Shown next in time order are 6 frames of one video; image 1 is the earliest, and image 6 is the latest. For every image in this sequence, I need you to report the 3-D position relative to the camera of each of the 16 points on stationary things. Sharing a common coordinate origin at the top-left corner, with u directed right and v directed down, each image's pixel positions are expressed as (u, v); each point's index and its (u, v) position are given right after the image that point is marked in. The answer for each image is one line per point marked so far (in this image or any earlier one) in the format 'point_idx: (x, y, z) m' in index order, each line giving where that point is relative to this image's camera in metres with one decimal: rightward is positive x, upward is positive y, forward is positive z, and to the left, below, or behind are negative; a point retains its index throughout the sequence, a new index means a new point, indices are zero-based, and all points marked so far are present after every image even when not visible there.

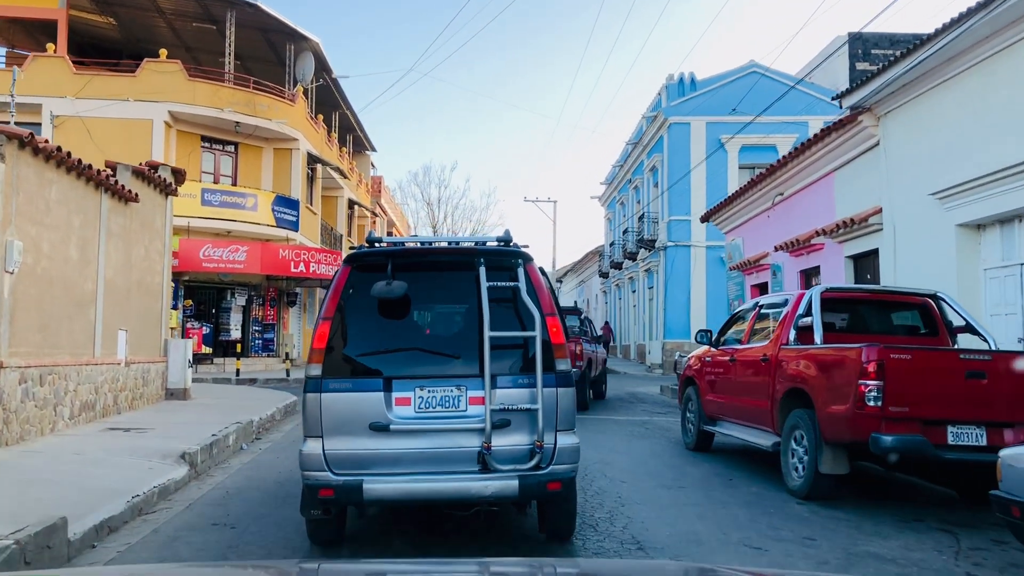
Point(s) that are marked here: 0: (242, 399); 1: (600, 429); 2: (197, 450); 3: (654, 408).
0: (-4.1, -1.7, +14.2) m
1: (+1.1, -1.9, +12.6) m
2: (-2.9, -1.5, +8.6) m
3: (+2.4, -2.0, +15.8) m
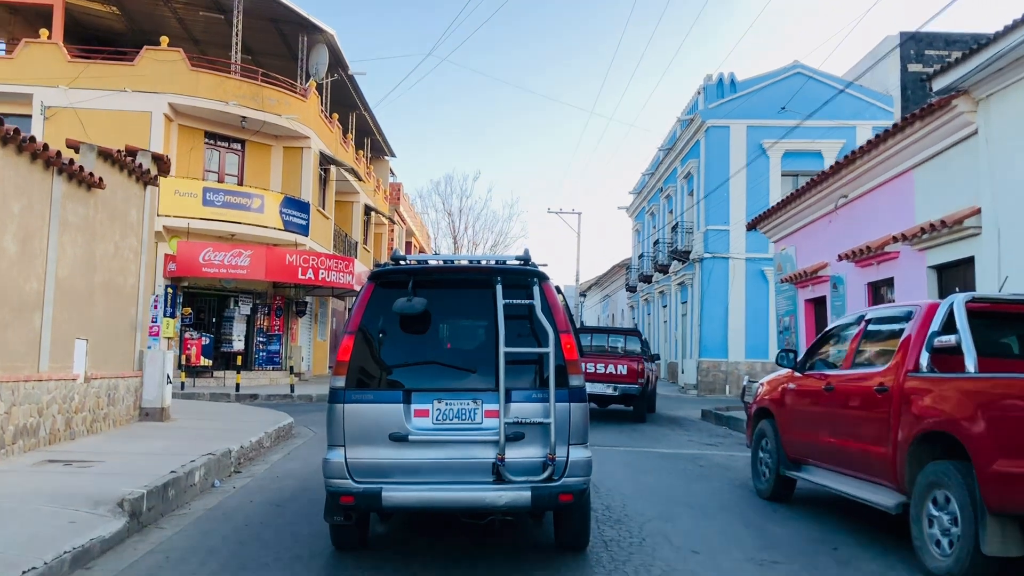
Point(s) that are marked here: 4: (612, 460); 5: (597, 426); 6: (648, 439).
0: (-3.7, -1.7, +12.4) m
1: (+1.4, -2.0, +10.6) m
2: (-2.7, -1.5, +6.8) m
3: (+2.8, -2.2, +13.8) m
4: (+1.1, -2.0, +11.0) m
5: (+1.4, -2.3, +15.7) m
6: (+1.9, -2.1, +13.4) m
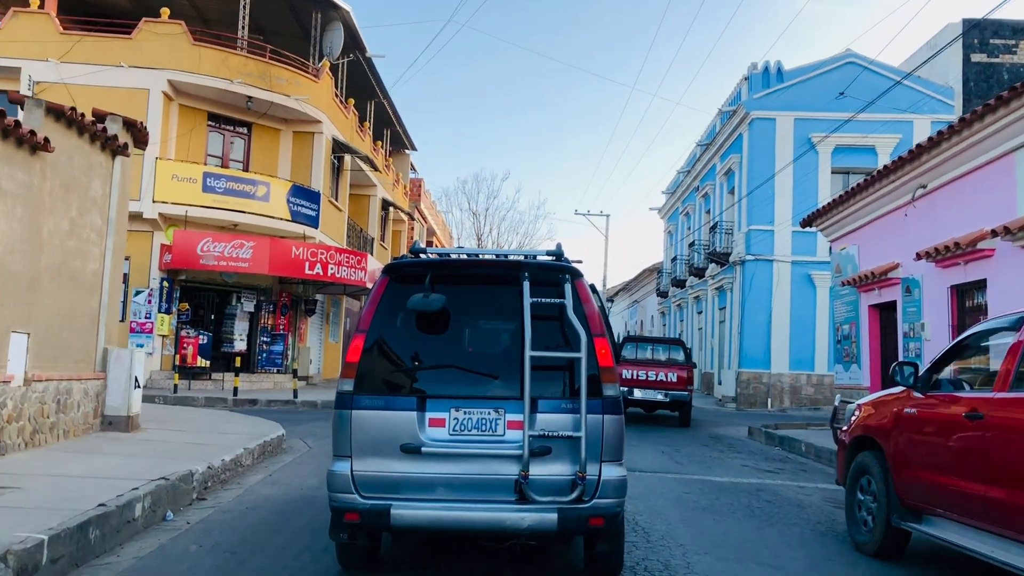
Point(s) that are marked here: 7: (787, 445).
0: (-3.4, -1.6, +10.7) m
1: (+1.7, -1.9, +8.7) m
2: (-2.5, -1.4, +5.0) m
3: (+3.1, -2.2, +11.9) m
4: (+1.4, -1.9, +9.1) m
5: (+1.8, -2.3, +13.9) m
6: (+2.2, -2.1, +11.5) m
7: (+4.1, -2.3, +14.0) m
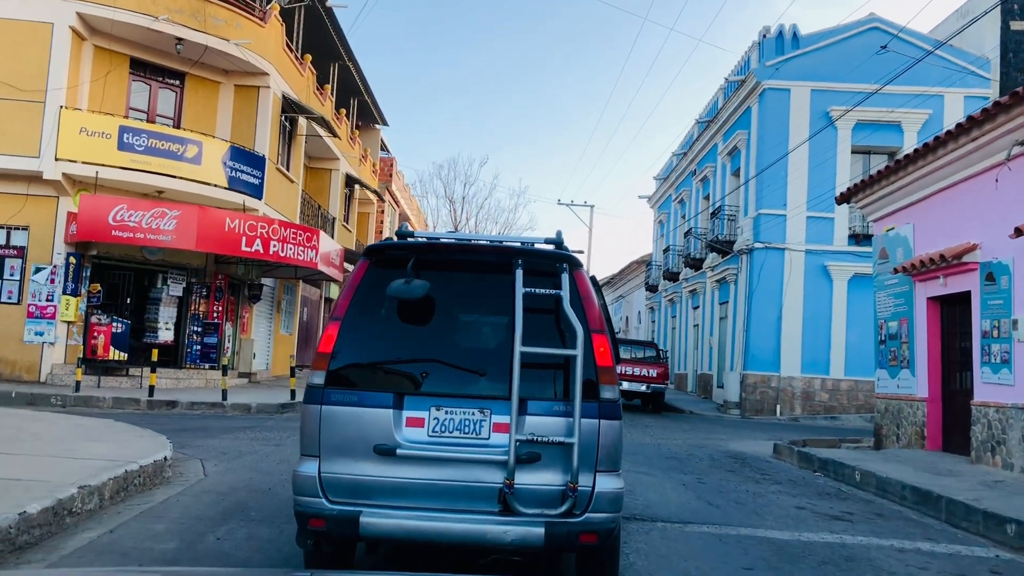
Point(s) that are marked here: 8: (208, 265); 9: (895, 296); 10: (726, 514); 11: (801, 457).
0: (-3.7, -1.3, +7.6) m
1: (+1.5, -1.7, +5.8) m
2: (-2.6, -1.1, +1.9) m
3: (+2.8, -2.0, +9.0) m
4: (+1.2, -1.7, +6.1) m
5: (+1.5, -2.0, +10.9) m
6: (+2.0, -1.9, +8.5) m
7: (+3.8, -2.2, +11.1) m
8: (-5.7, +0.4, +17.7) m
9: (+5.5, -0.1, +13.4) m
10: (+1.7, -1.8, +7.6) m
11: (+3.8, -2.2, +12.3) m
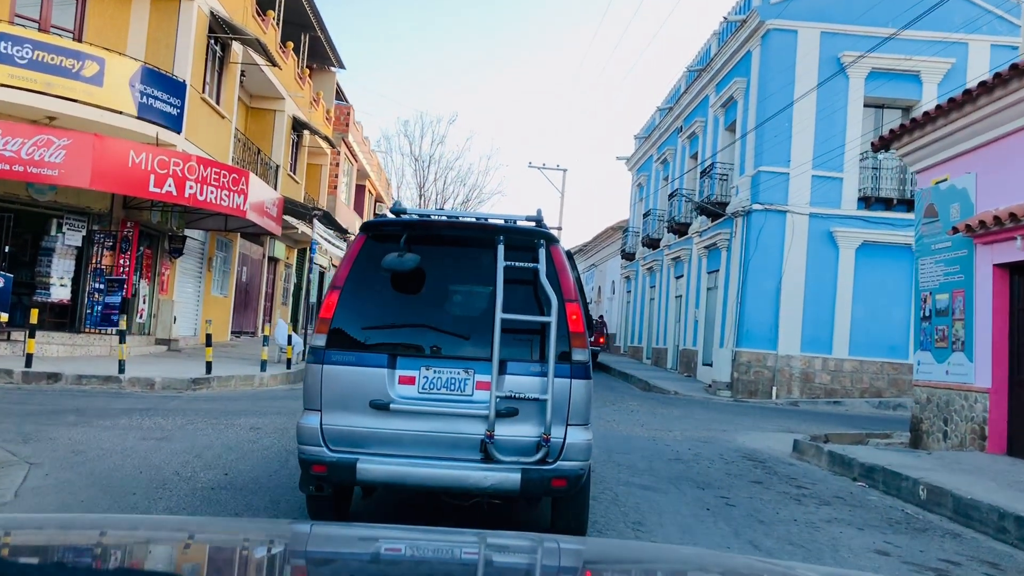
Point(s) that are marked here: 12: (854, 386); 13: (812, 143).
0: (-3.9, -0.9, +4.8) m
1: (+1.3, -1.5, +3.2) m
2: (-2.6, -0.9, -0.8) m
3: (+2.5, -1.7, +6.5) m
4: (+1.0, -1.5, +3.6) m
5: (+1.1, -1.6, +8.3) m
6: (+1.7, -1.6, +6.0) m
7: (+3.4, -1.8, +8.7) m
8: (-6.3, +1.2, +14.9) m
9: (+5.1, +0.3, +11.0) m
10: (+1.5, -1.5, +5.1) m
11: (+3.4, -1.8, +9.9) m
12: (+7.0, -2.0, +19.2) m
13: (+6.2, +3.0, +19.4) m
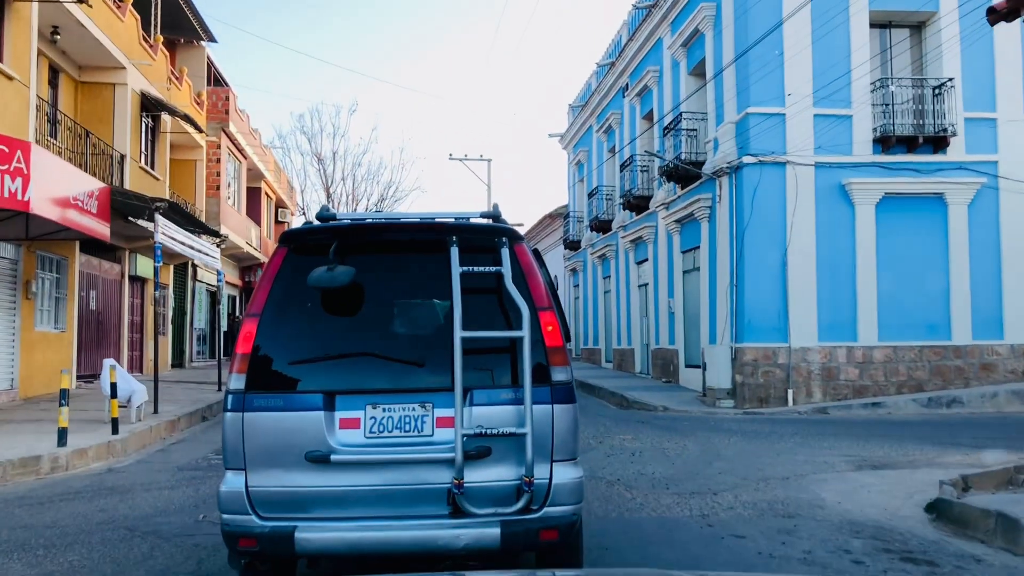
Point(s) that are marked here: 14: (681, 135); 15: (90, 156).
0: (-3.8, -1.1, -0.2) m
1: (+1.5, -1.3, -1.4) m
2: (-2.1, -0.9, -5.6) m
3: (+2.5, -1.4, +1.9) m
4: (+1.2, -1.3, -1.1) m
5: (+0.9, -1.5, +3.7) m
6: (+1.7, -1.4, +1.4) m
7: (+3.2, -1.4, +4.2) m
8: (-7.1, +0.8, +9.6) m
9: (+4.5, +0.7, +6.6) m
10: (+1.6, -1.3, +0.5) m
11: (+3.1, -1.5, +5.4) m
12: (+6.0, -1.5, +15.0) m
13: (+4.8, +3.4, +15.1) m
14: (+3.2, +2.9, +17.6) m
15: (-7.1, +2.2, +15.9) m
